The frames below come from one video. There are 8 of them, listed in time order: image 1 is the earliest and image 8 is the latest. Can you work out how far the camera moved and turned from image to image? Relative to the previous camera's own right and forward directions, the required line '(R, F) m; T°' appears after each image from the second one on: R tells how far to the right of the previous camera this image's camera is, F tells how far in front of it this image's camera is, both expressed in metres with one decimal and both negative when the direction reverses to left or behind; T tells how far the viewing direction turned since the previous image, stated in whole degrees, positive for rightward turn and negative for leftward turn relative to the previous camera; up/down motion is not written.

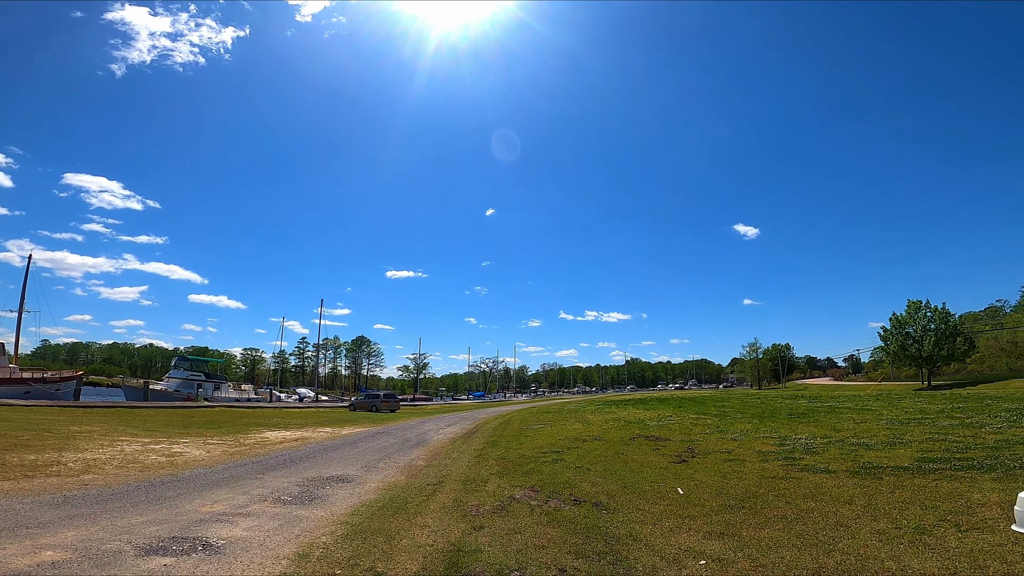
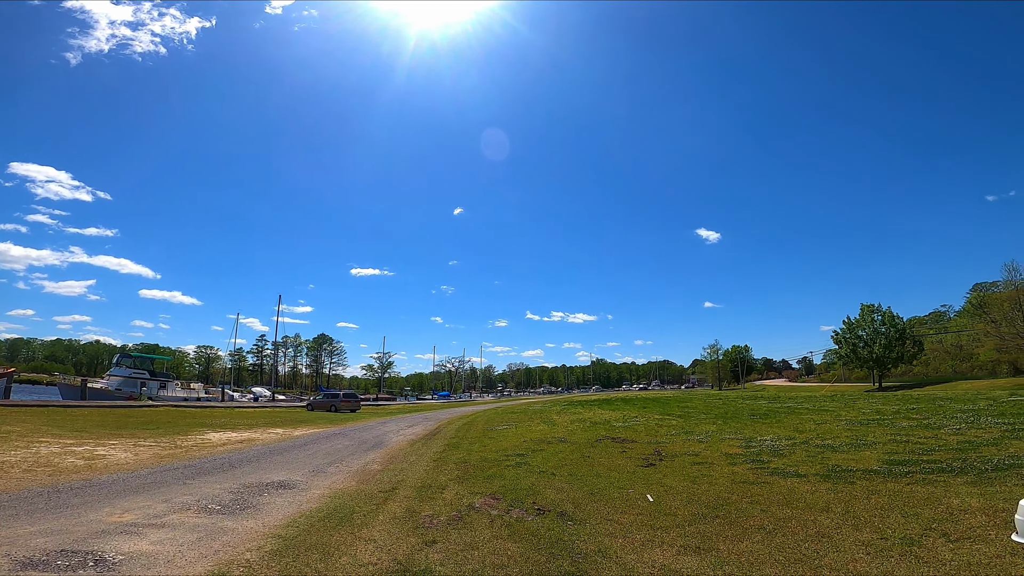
(+0.1, +0.8) m; +4°
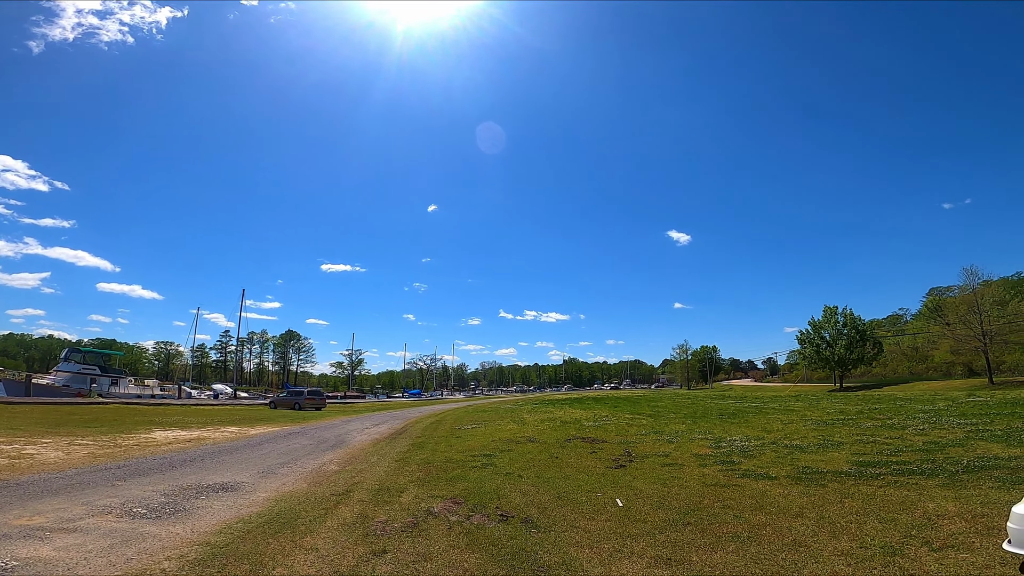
(+0.2, +0.6) m; +3°
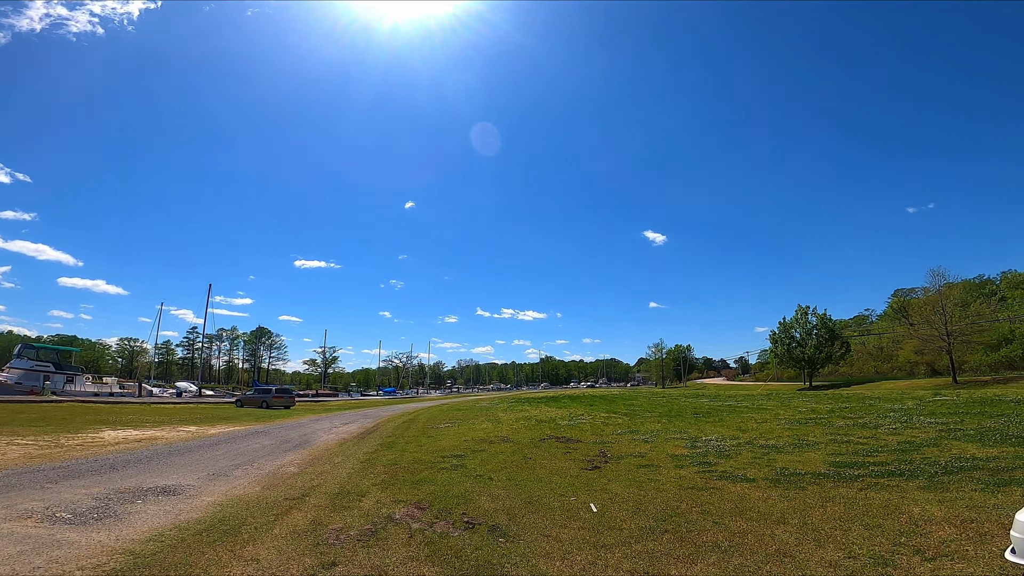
(+0.1, +0.5) m; +3°
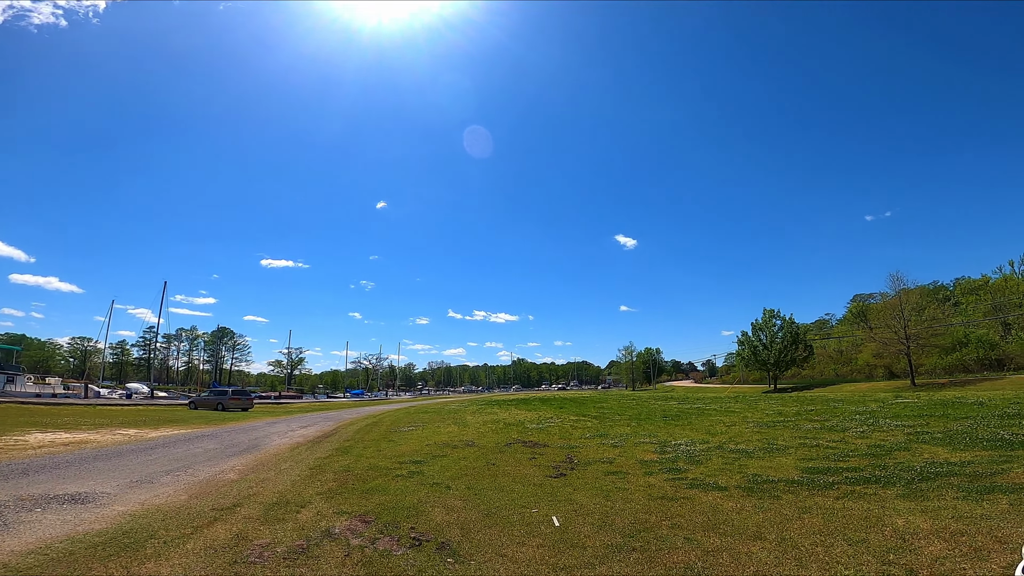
(+0.2, +0.7) m; +3°
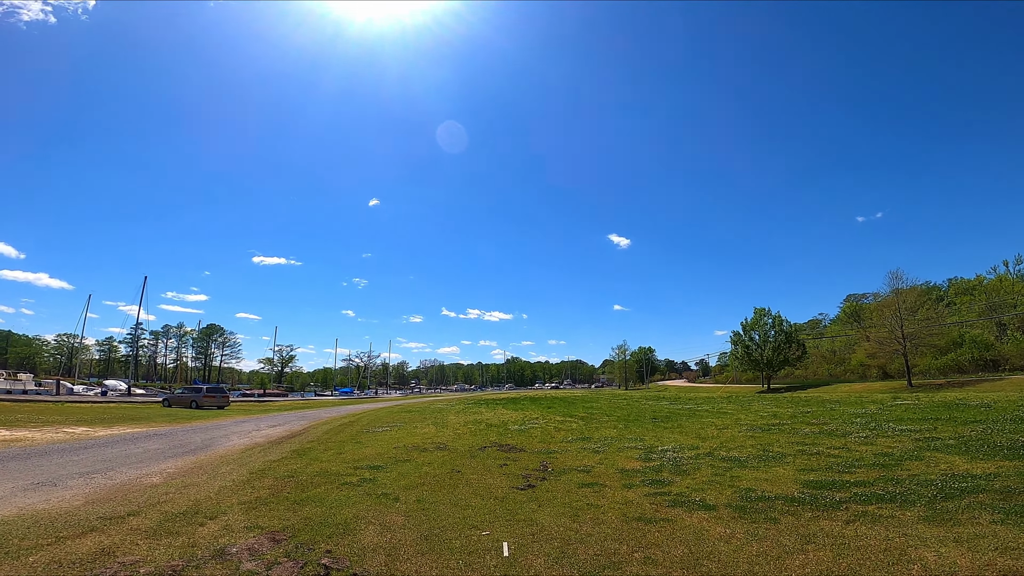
(+0.7, +1.4) m; +1°
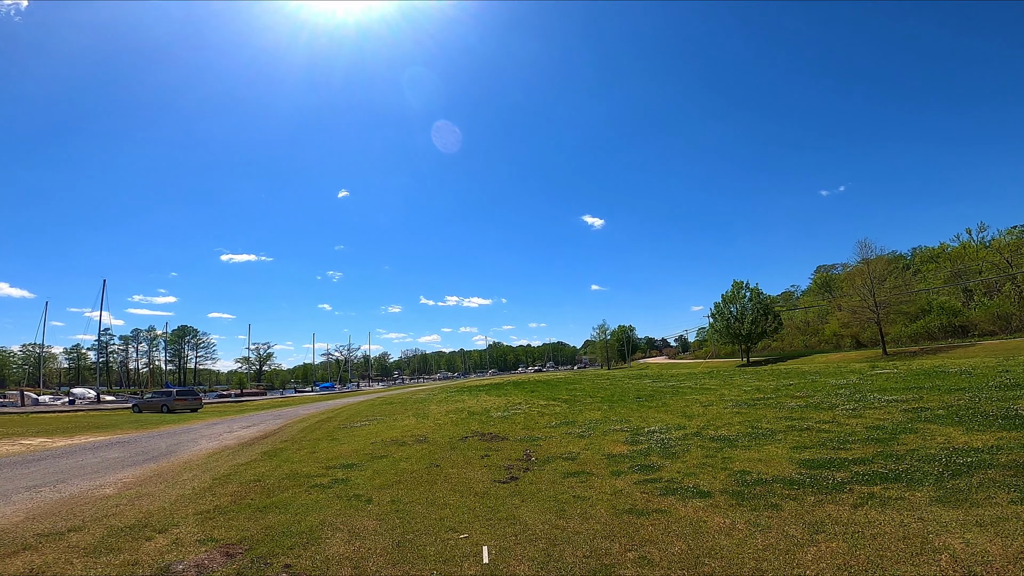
(+0.1, +0.7) m; +2°
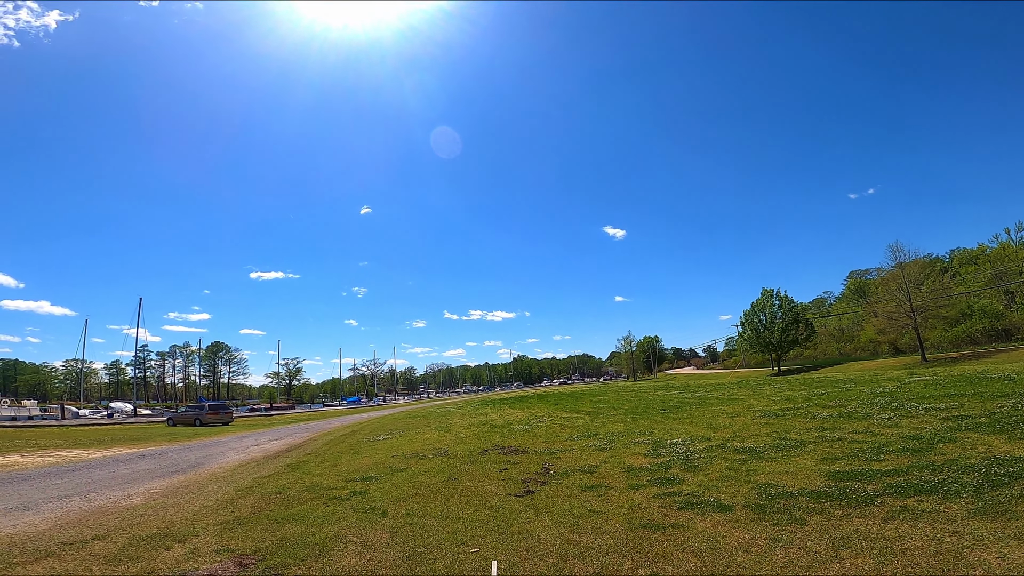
(+0.2, +0.1) m; -3°
